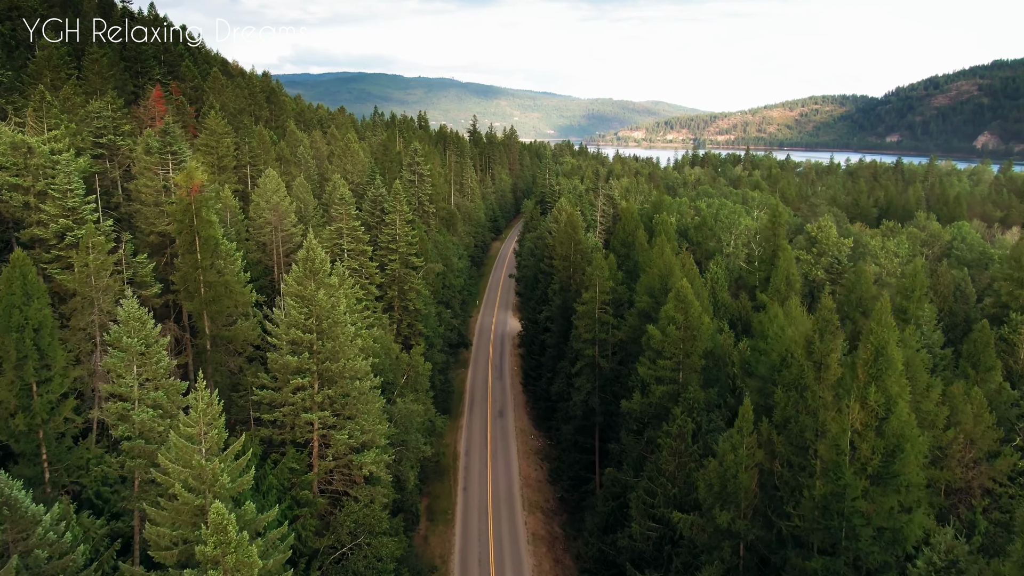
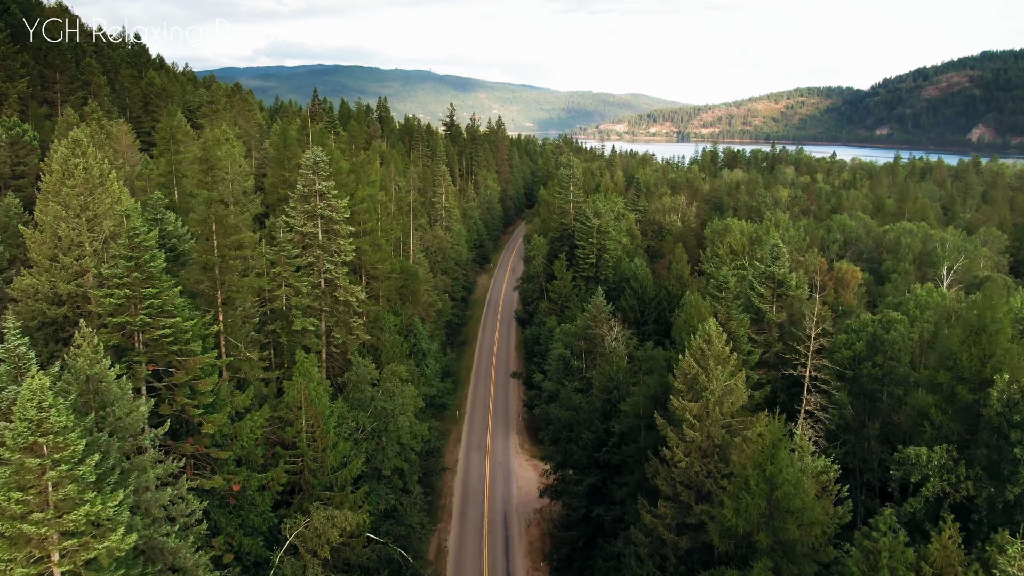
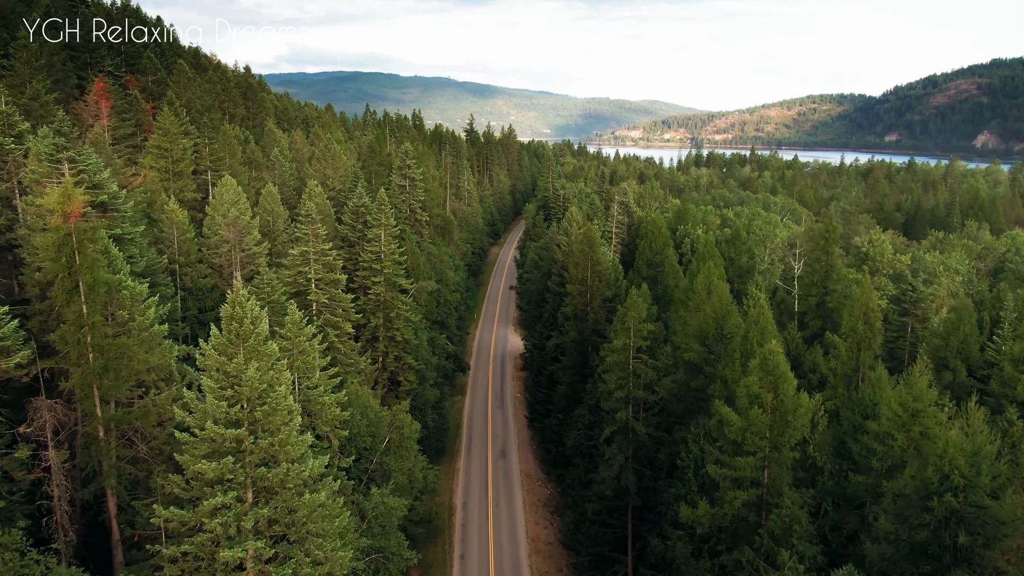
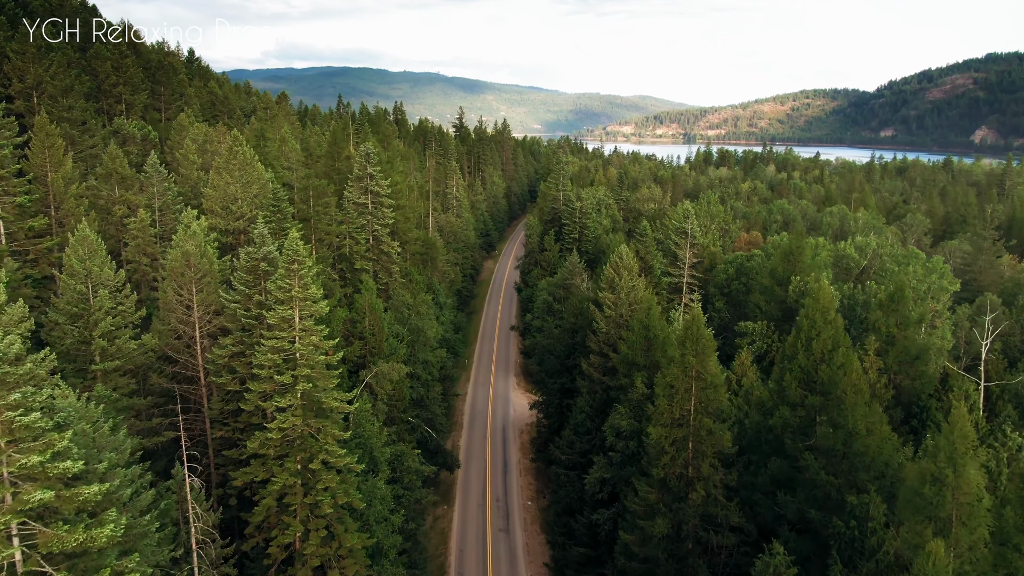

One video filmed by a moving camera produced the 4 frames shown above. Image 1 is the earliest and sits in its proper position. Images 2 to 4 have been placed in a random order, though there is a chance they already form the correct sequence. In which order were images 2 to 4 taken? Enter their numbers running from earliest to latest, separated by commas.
3, 4, 2
